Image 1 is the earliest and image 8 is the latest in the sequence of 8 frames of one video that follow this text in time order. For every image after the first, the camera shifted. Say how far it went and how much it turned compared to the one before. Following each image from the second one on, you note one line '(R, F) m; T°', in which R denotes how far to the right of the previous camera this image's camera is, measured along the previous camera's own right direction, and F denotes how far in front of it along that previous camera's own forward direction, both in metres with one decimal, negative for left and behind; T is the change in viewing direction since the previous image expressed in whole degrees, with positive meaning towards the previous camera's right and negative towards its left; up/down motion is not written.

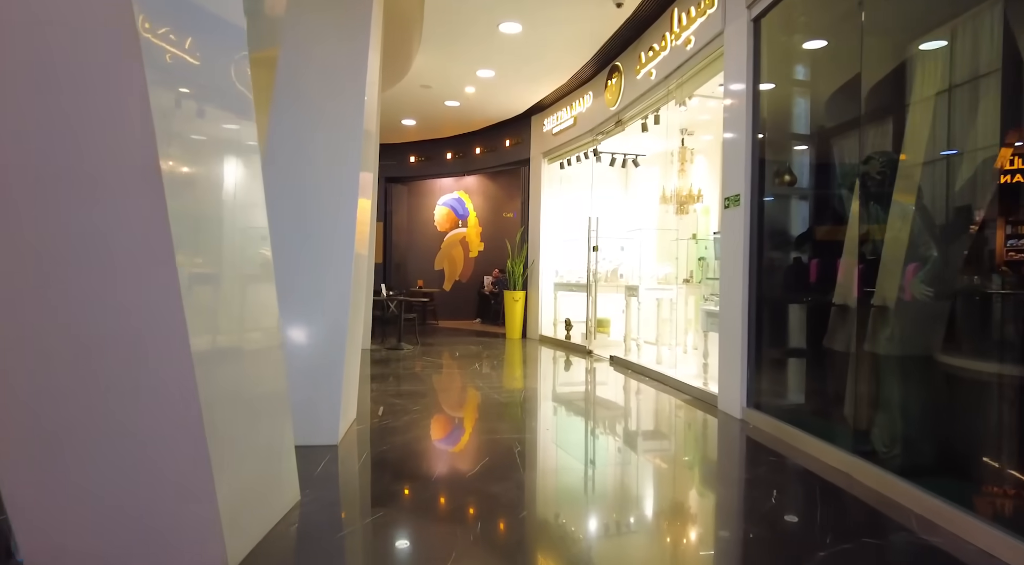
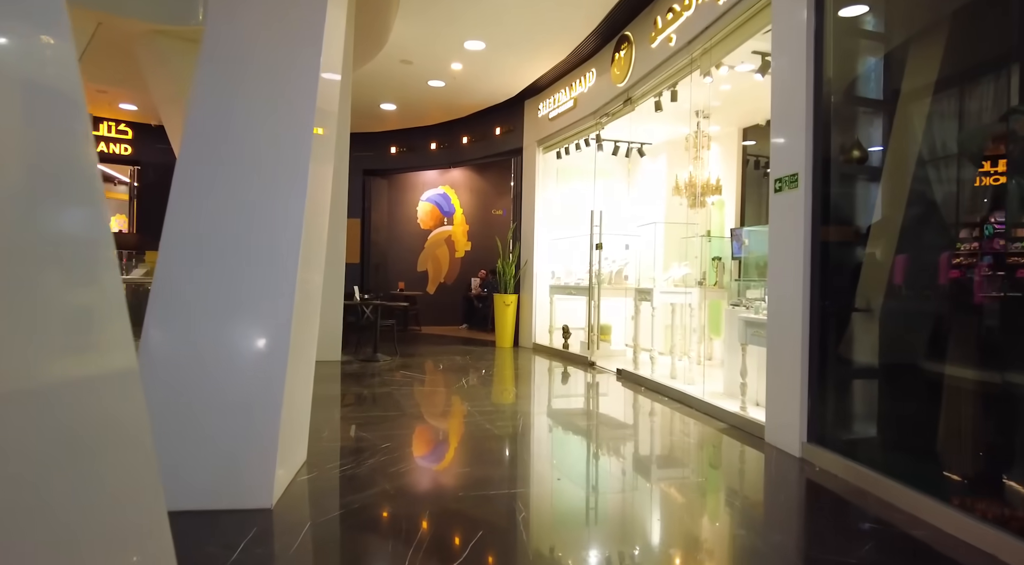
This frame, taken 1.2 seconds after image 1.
(-0.1, +0.9) m; +1°
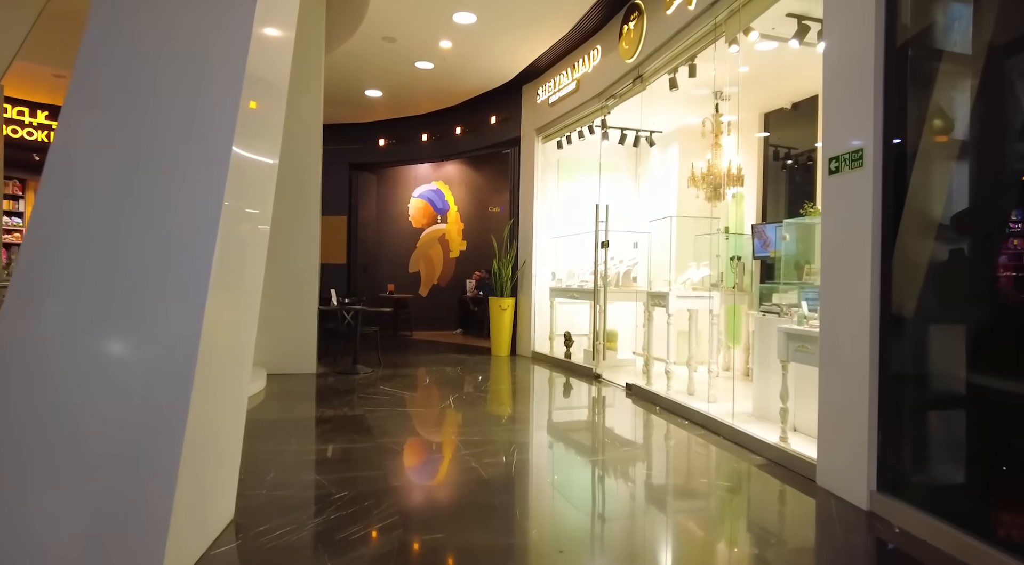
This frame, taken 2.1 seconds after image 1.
(0.0, +0.7) m; 0°
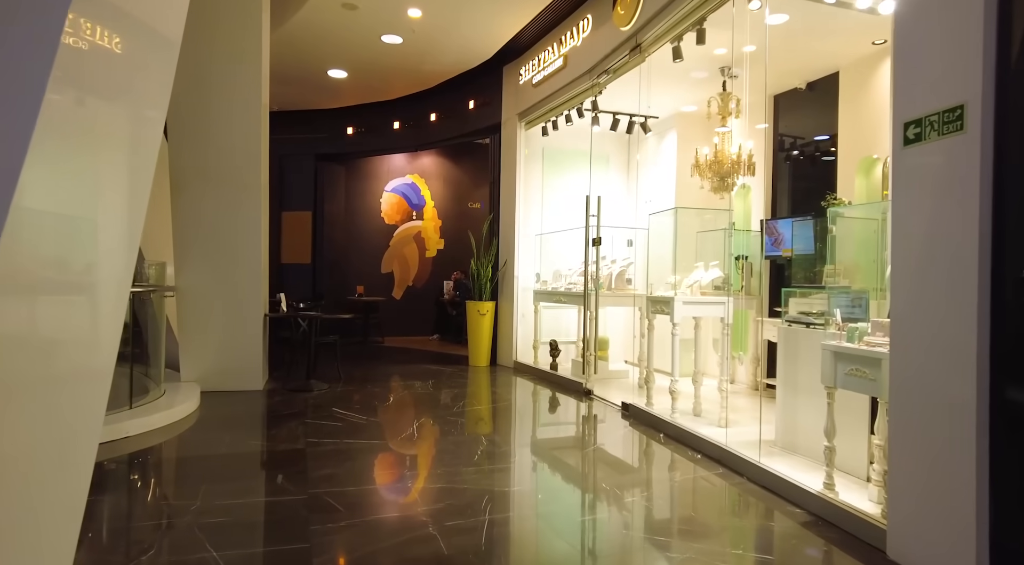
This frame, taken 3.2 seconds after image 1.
(0.0, +0.8) m; +1°
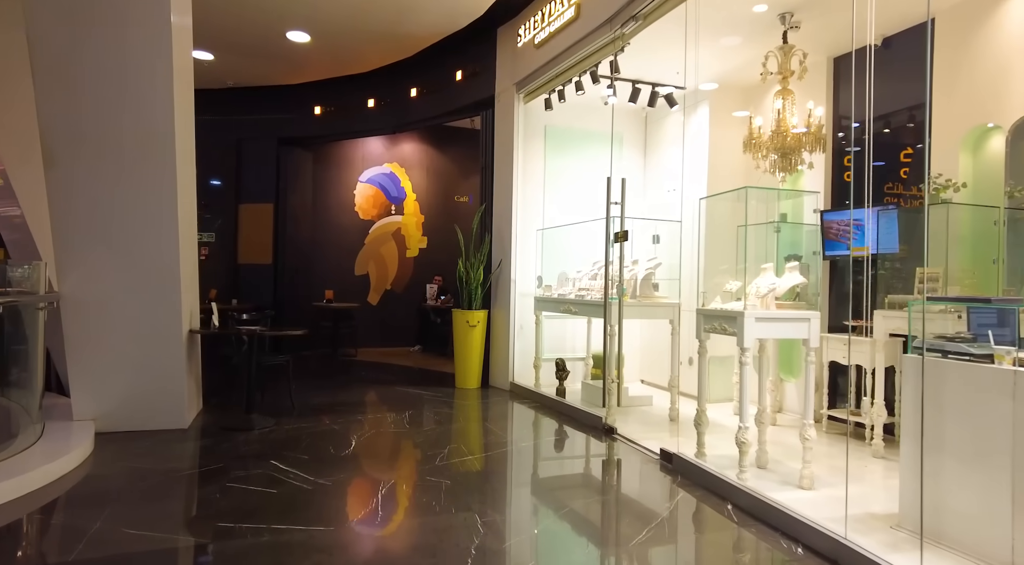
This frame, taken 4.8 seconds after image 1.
(-0.1, +1.2) m; +1°
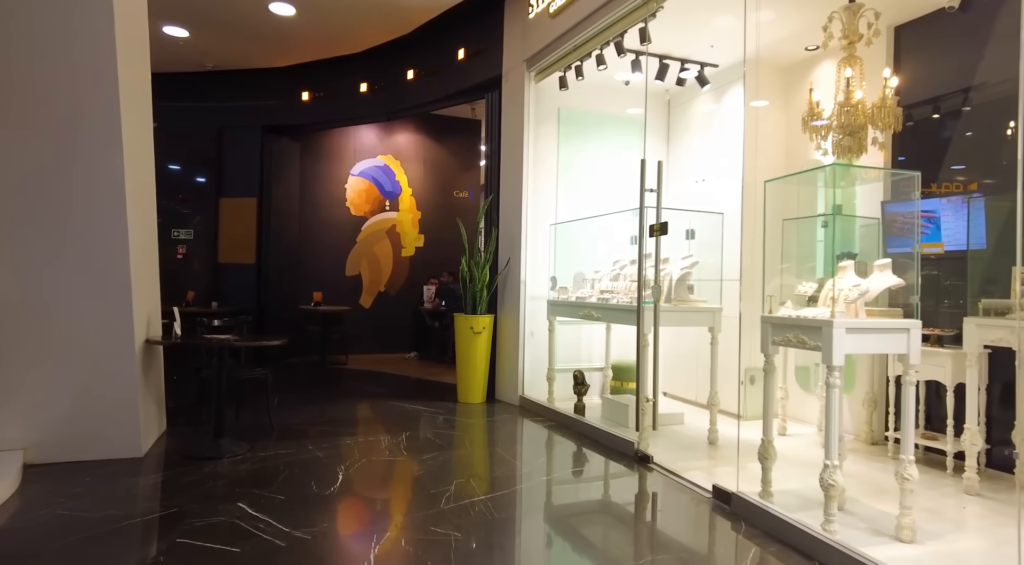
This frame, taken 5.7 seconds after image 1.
(-0.1, +0.6) m; +1°
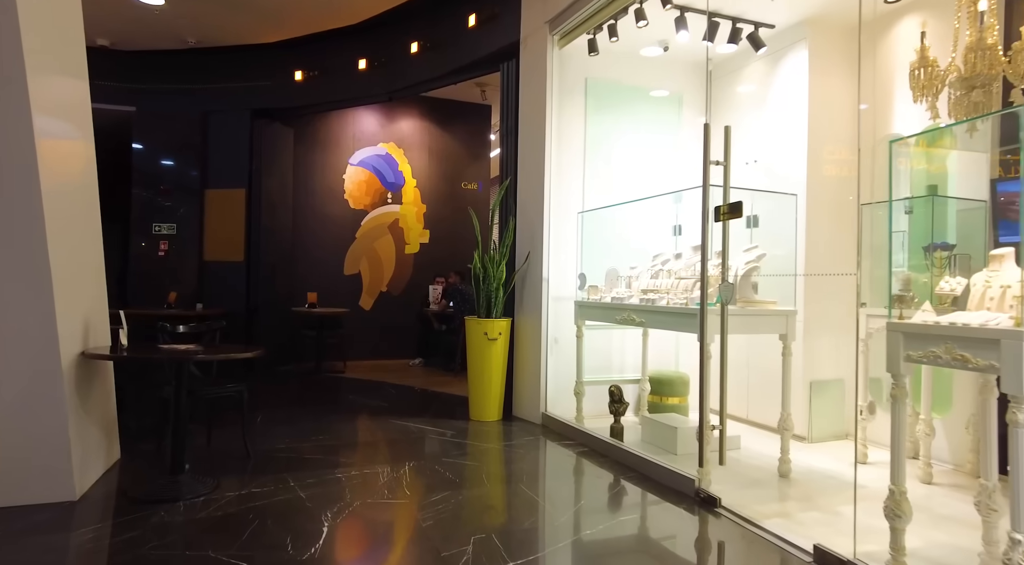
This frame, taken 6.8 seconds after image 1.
(-0.1, +0.7) m; 0°
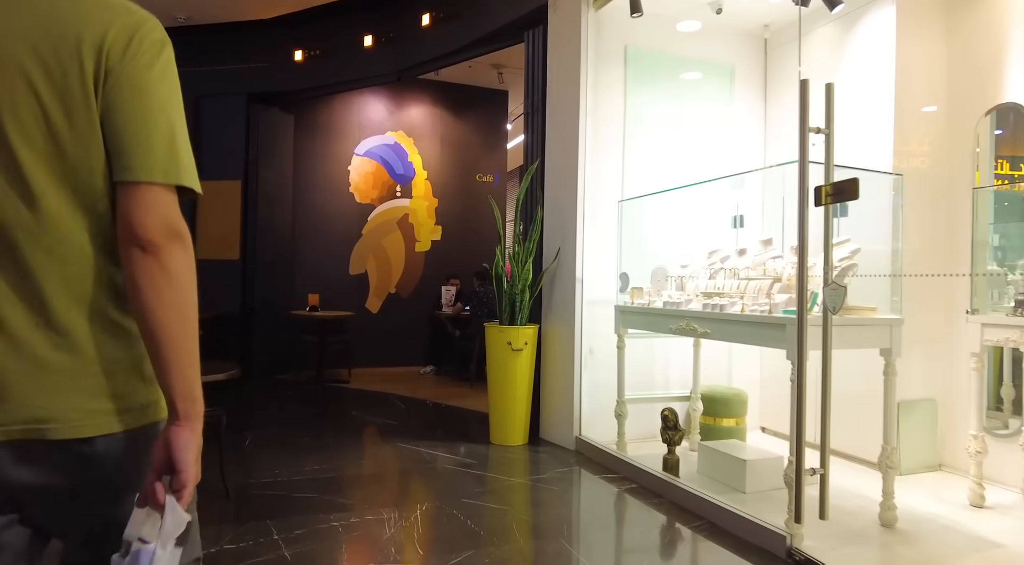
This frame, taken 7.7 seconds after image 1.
(-0.1, +0.6) m; -1°
